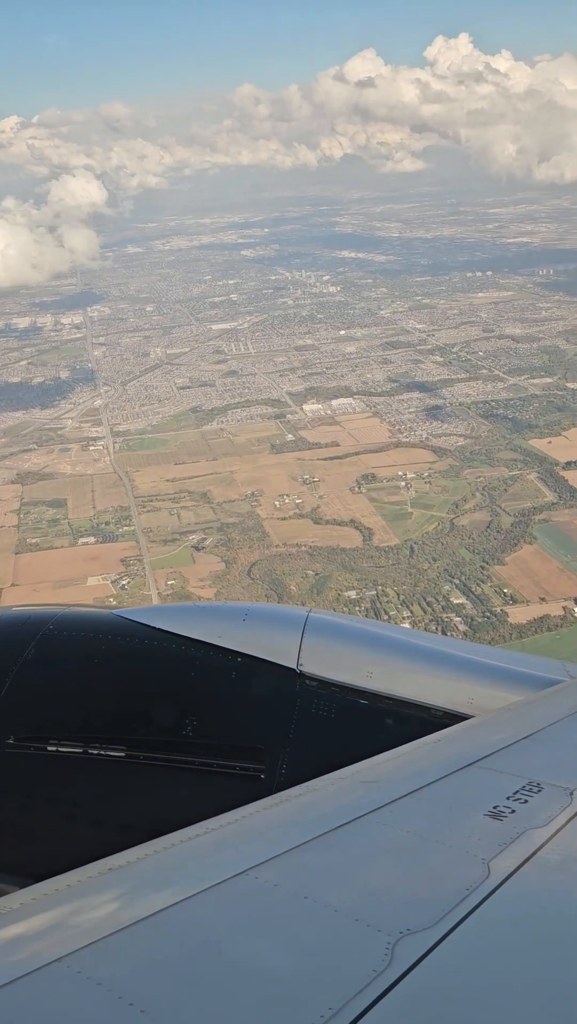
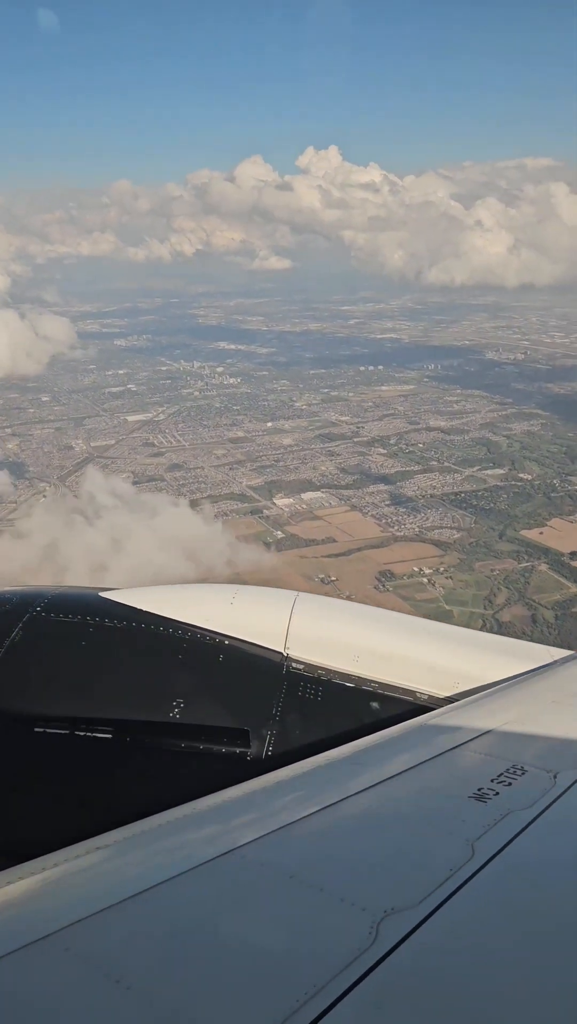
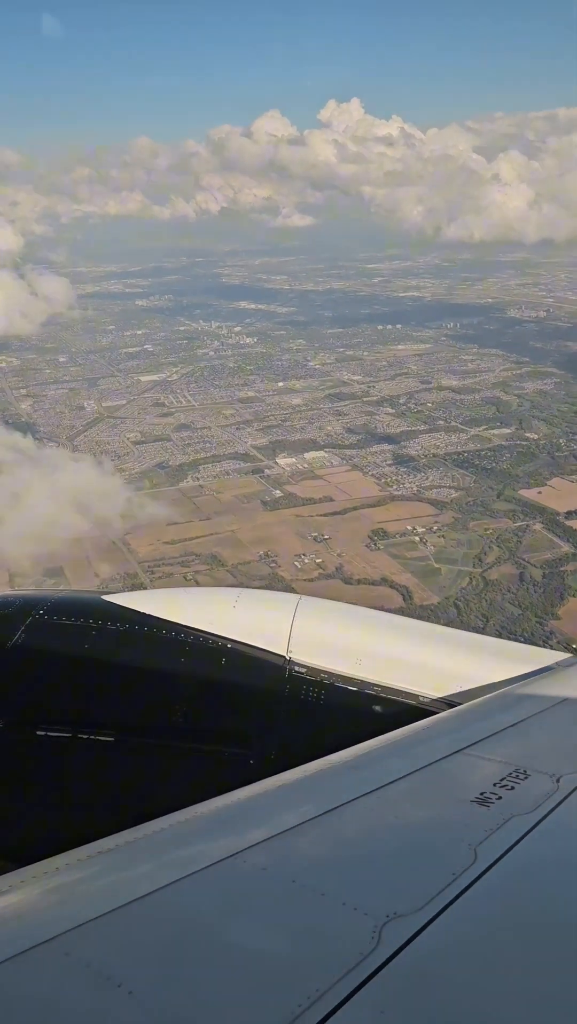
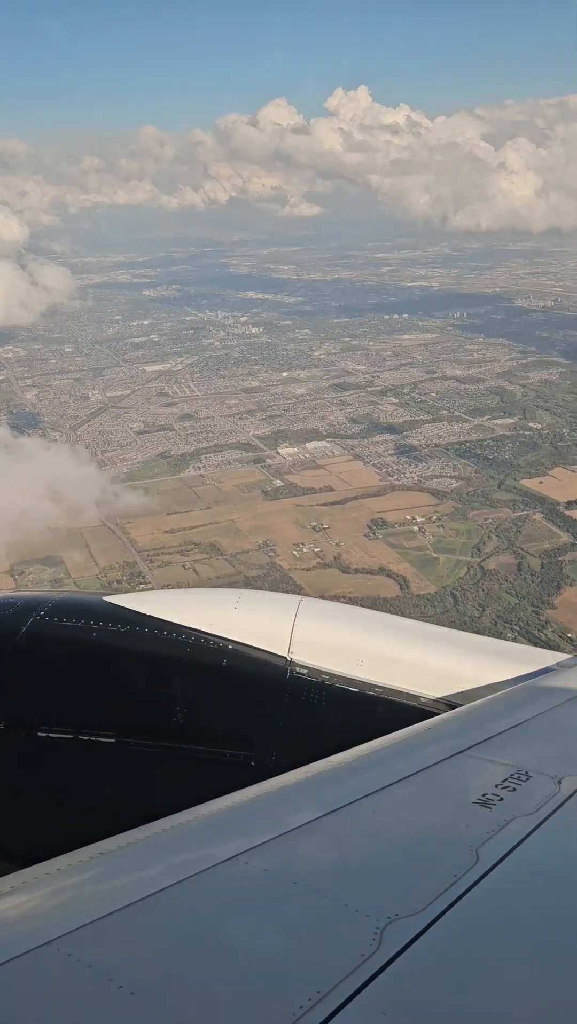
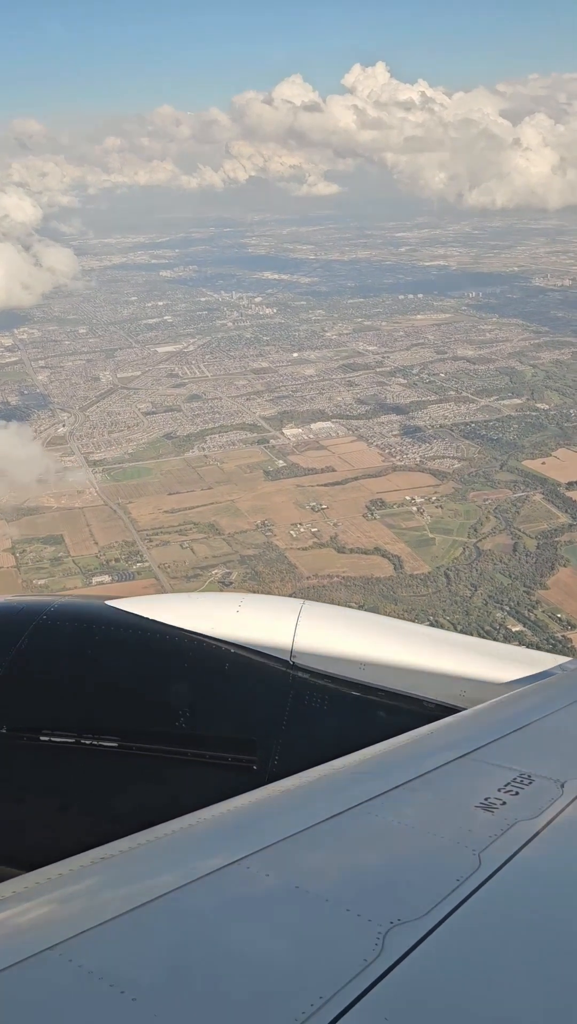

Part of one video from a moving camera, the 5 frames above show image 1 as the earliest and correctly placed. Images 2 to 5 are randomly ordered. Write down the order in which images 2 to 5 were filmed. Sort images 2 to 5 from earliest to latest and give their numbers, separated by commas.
5, 4, 3, 2
